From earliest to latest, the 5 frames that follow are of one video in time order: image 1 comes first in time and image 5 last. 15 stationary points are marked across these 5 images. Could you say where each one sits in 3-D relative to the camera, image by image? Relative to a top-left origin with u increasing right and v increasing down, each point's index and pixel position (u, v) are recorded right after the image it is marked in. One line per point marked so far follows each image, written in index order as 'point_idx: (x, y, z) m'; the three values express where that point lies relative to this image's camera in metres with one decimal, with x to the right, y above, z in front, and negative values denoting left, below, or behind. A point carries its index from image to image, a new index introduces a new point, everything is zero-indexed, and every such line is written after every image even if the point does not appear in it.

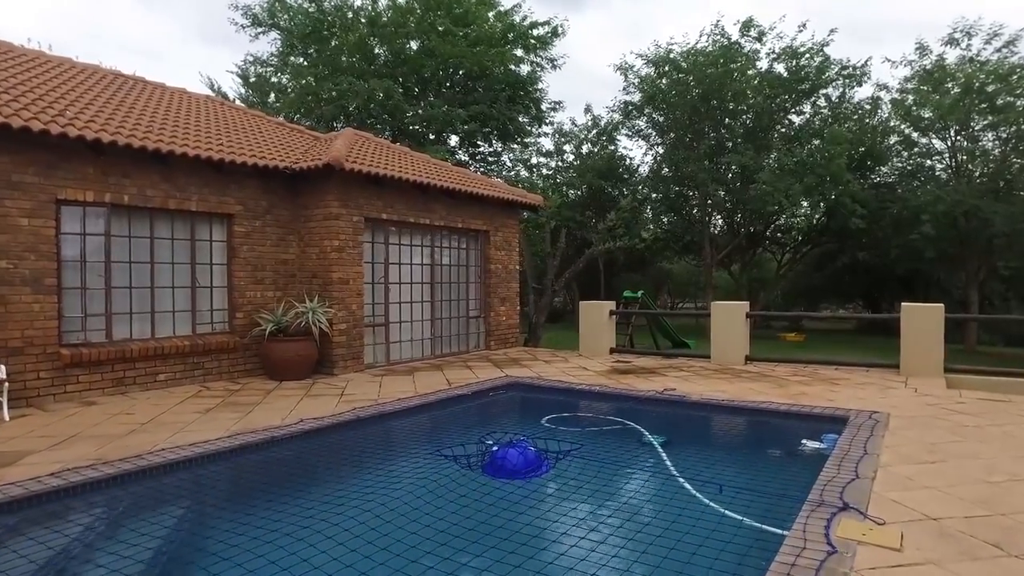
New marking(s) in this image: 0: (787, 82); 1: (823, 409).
0: (+6.8, +5.1, +17.4) m
1: (+2.4, -1.0, +5.5) m
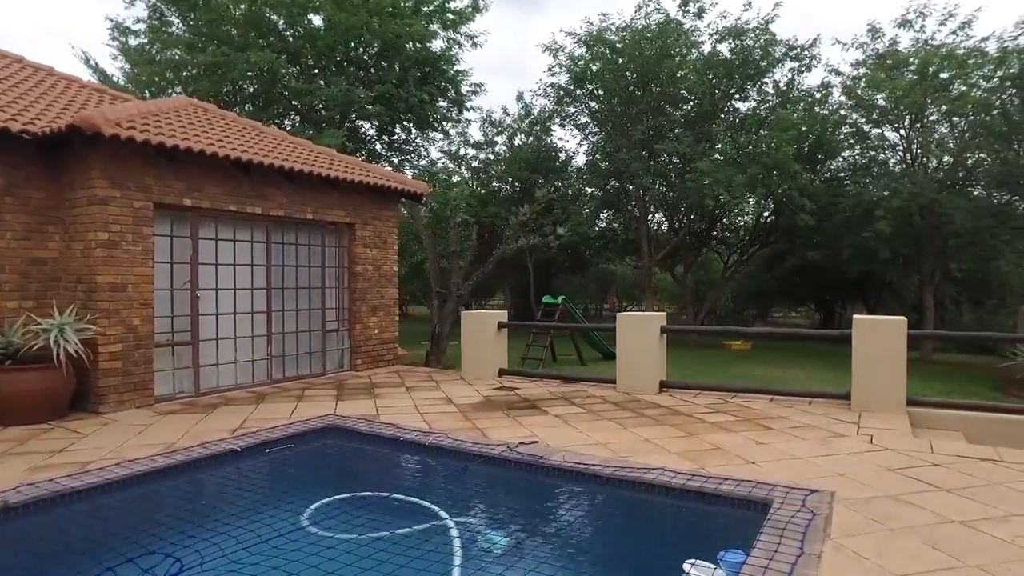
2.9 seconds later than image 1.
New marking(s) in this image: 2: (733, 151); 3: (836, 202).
0: (+4.9, +5.0, +15.8) m
1: (+1.1, -1.0, +3.6) m
2: (+4.8, +3.0, +15.4) m
3: (+7.6, +2.0, +16.4) m
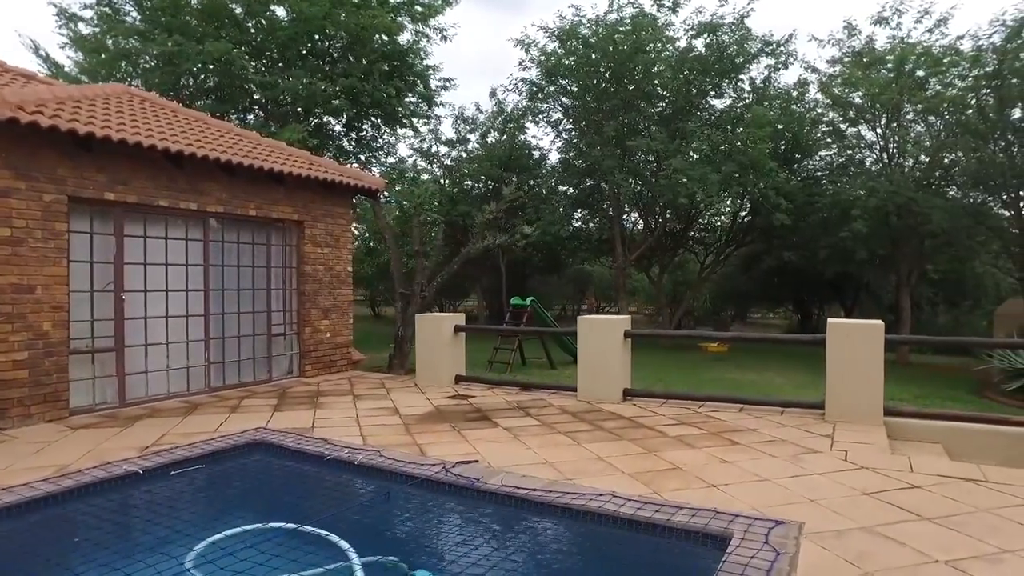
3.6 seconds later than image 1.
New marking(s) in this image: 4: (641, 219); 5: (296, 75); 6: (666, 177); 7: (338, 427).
0: (+4.2, +5.0, +15.4) m
1: (+0.8, -1.0, +3.2) m
2: (+4.2, +3.0, +15.1) m
3: (+6.9, +2.0, +16.2) m
4: (+3.2, +1.7, +17.4) m
5: (-4.4, +4.3, +14.2) m
6: (+3.3, +2.3, +14.9) m
7: (-1.3, -1.1, +5.4) m
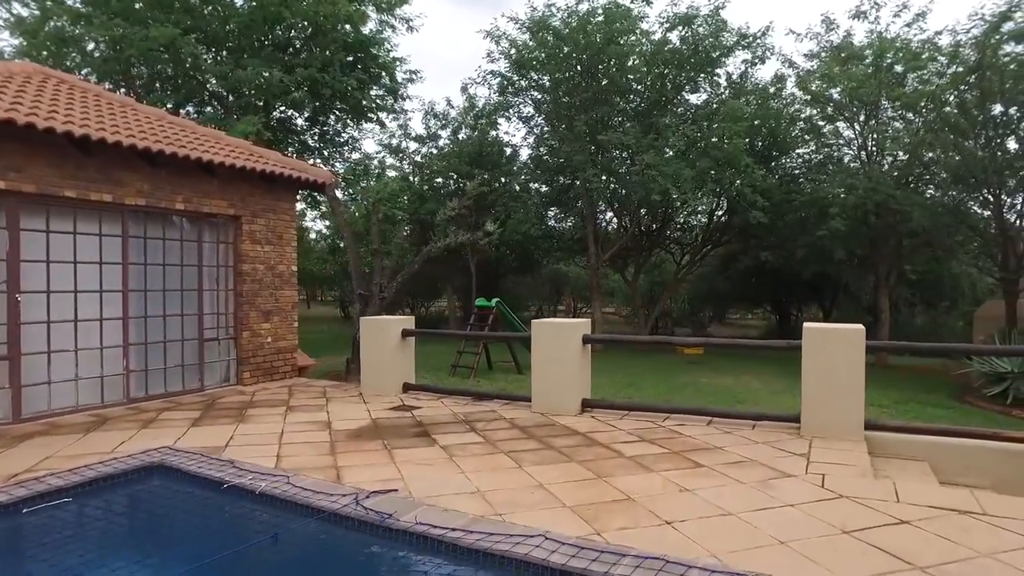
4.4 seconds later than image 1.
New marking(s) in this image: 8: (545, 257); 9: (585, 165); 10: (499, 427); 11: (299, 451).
0: (+3.6, +5.0, +14.9) m
1: (+0.4, -1.0, +2.6) m
2: (+3.5, +3.0, +14.6) m
3: (+6.2, +2.0, +15.7) m
4: (+2.5, +1.7, +16.9) m
5: (-5.0, +4.3, +13.5) m
6: (+2.6, +2.3, +14.4) m
7: (-1.7, -1.1, +4.8) m
8: (+0.9, +0.9, +19.6) m
9: (+1.6, +2.6, +15.0) m
10: (-0.1, -1.0, +5.3) m
11: (-1.4, -1.1, +4.6) m
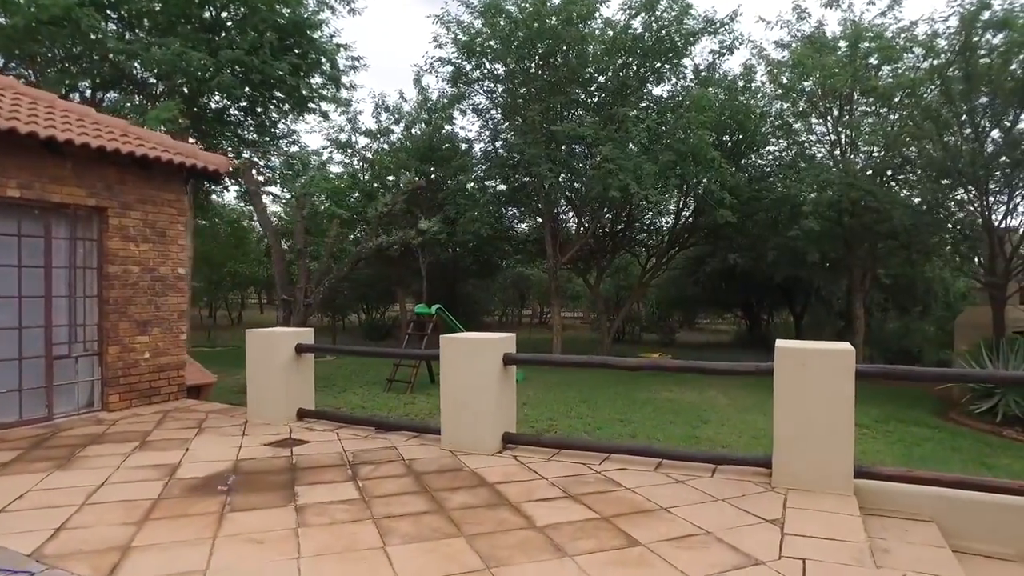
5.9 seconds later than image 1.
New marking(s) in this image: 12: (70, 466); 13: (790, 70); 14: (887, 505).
0: (+2.6, +4.9, +13.9) m
1: (-0.1, -1.1, +1.5) m
2: (+2.6, +2.9, +13.6) m
3: (+5.2, +1.9, +14.8) m
4: (+1.4, +1.6, +15.9) m
5: (-5.9, +4.2, +12.2) m
6: (+1.7, +2.2, +13.4) m
7: (-2.3, -1.1, +3.5) m
8: (-0.2, +0.8, +18.4) m
9: (+0.6, +2.5, +13.9) m
10: (-0.7, -1.1, +4.1) m
11: (-2.0, -1.1, +3.4) m
12: (-2.8, -1.1, +4.4) m
13: (+5.4, +4.2, +13.5) m
14: (+1.9, -1.1, +3.7) m
